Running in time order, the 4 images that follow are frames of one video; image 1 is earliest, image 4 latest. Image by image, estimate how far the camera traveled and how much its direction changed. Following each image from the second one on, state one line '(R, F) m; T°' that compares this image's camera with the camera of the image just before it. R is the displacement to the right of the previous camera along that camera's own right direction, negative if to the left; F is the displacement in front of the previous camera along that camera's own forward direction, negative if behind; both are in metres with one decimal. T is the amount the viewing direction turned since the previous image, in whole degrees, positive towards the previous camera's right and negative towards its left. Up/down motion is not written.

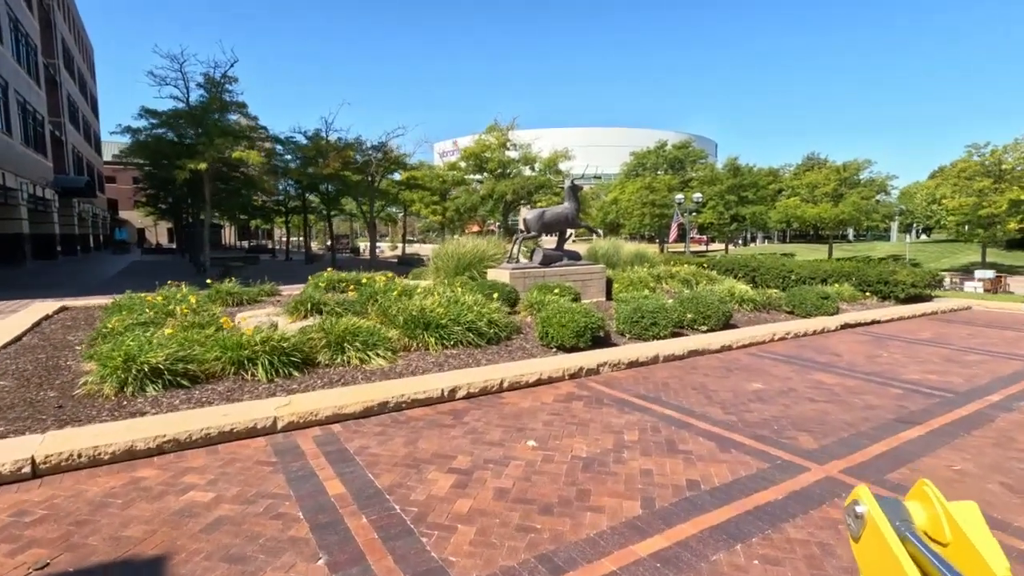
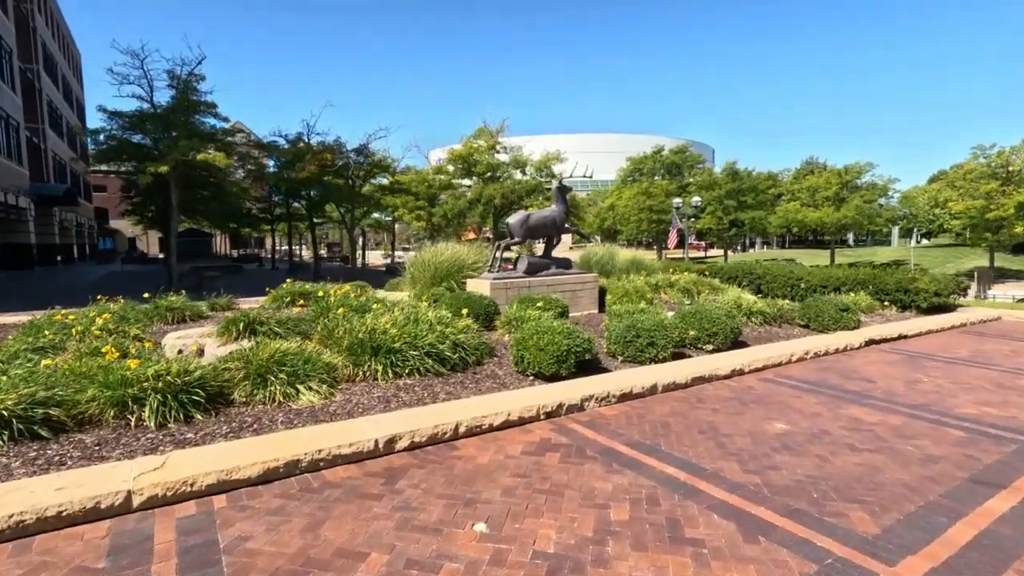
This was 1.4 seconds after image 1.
(+0.4, +1.3) m; 0°
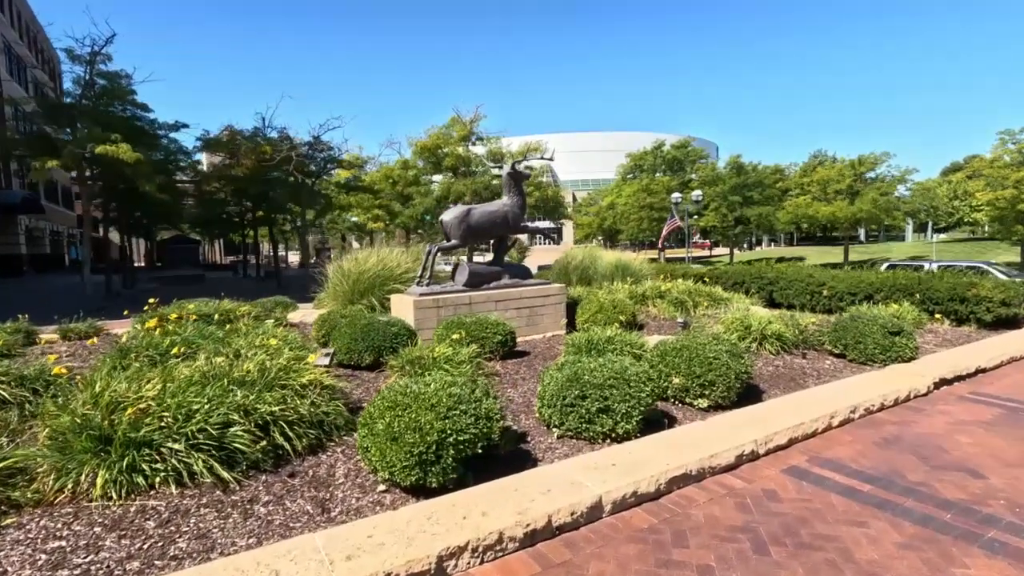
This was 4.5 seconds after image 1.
(+1.1, +2.7) m; -1°
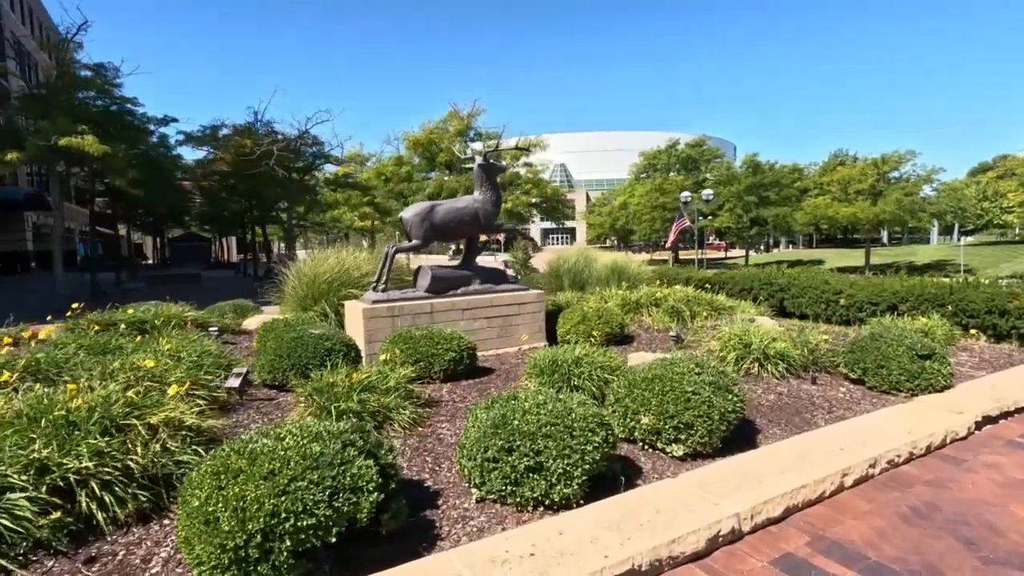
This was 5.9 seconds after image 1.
(+0.7, +1.1) m; -2°
